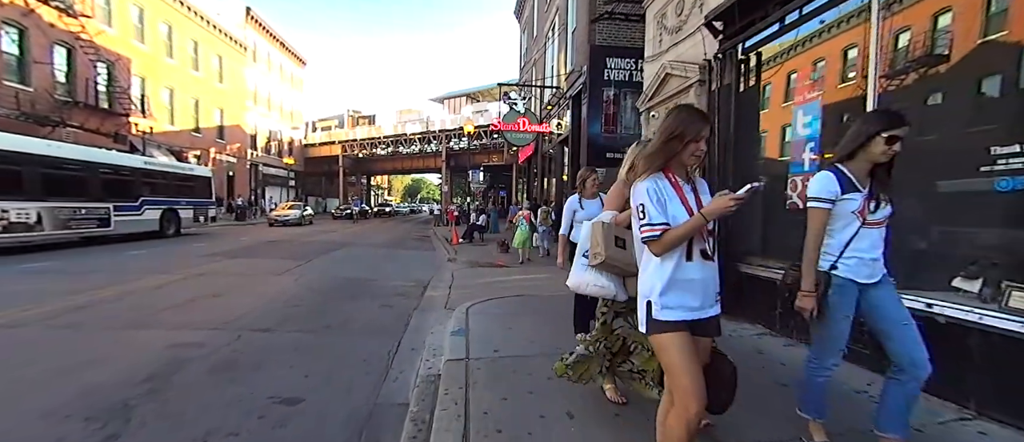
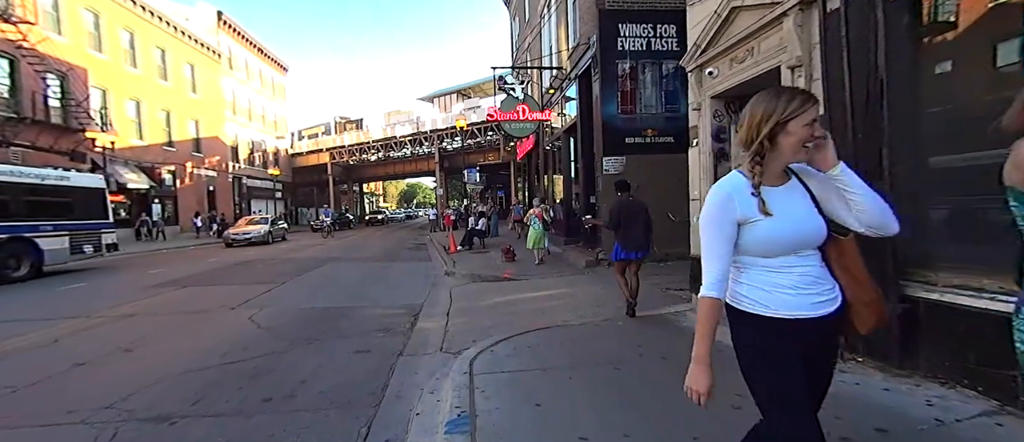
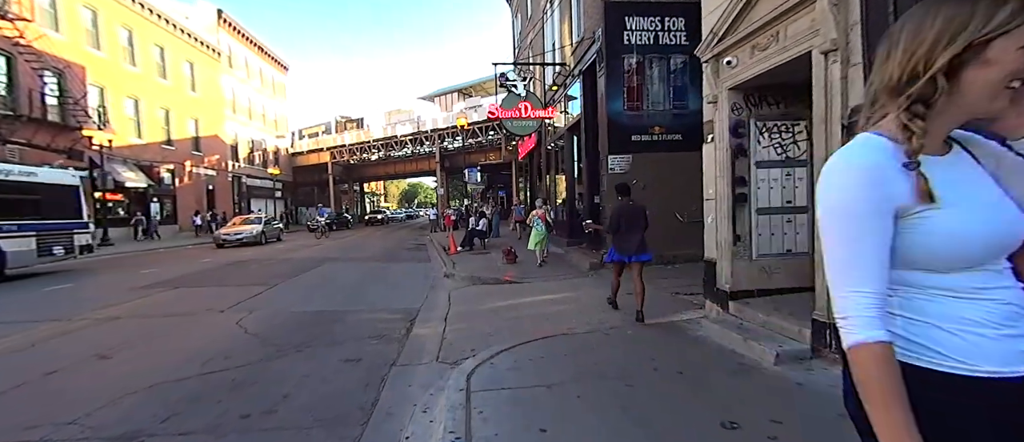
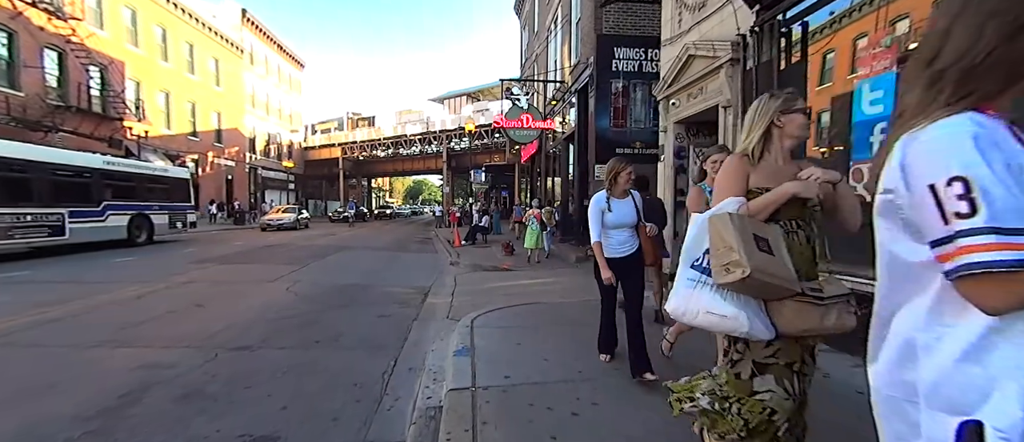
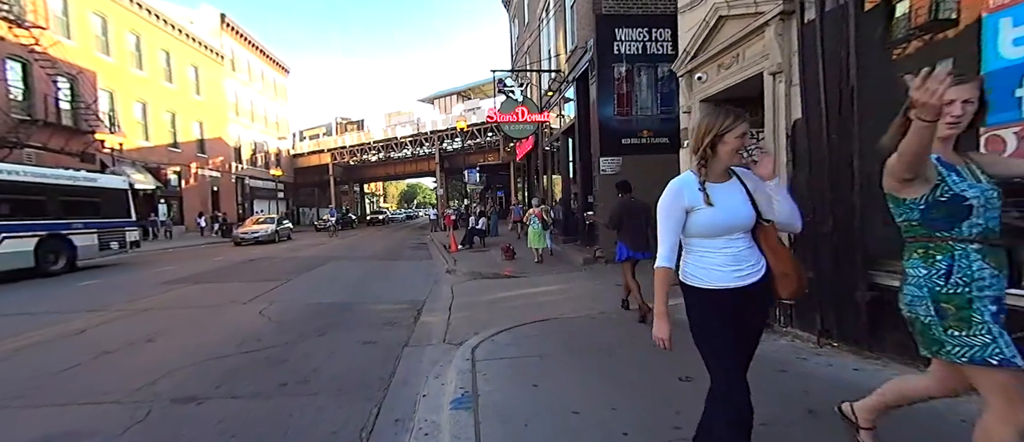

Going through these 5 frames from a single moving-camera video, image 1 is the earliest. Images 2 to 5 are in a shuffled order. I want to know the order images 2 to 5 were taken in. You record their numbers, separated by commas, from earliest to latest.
4, 5, 2, 3
